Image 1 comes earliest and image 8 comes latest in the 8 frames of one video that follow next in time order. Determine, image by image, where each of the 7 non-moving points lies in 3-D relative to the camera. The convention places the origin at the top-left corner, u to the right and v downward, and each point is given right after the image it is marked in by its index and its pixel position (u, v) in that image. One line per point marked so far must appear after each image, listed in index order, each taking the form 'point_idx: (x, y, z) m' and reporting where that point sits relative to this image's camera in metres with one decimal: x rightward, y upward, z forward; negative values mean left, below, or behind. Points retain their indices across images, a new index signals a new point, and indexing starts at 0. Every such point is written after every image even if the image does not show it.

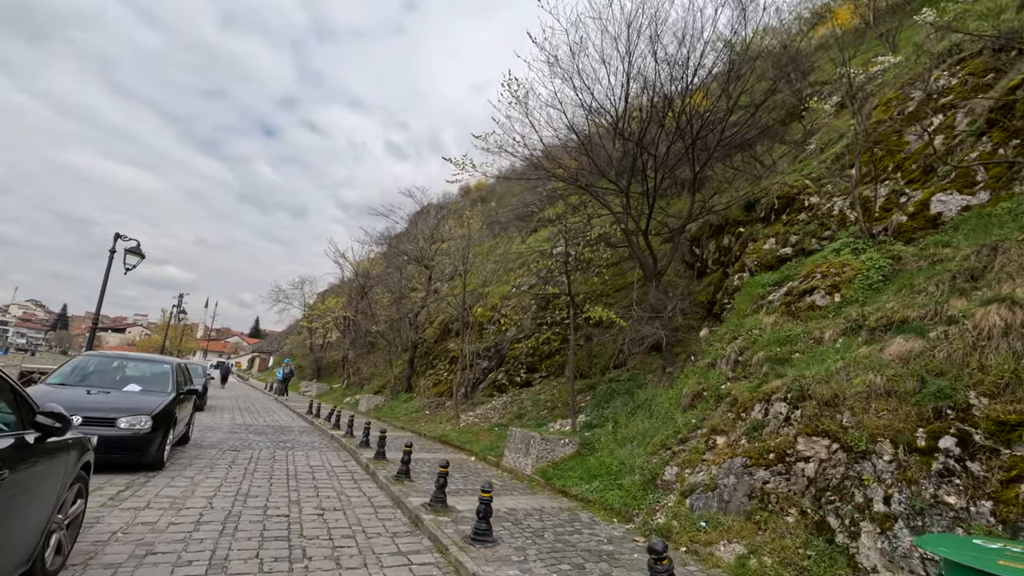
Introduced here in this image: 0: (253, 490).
0: (-3.4, -2.7, +7.0) m
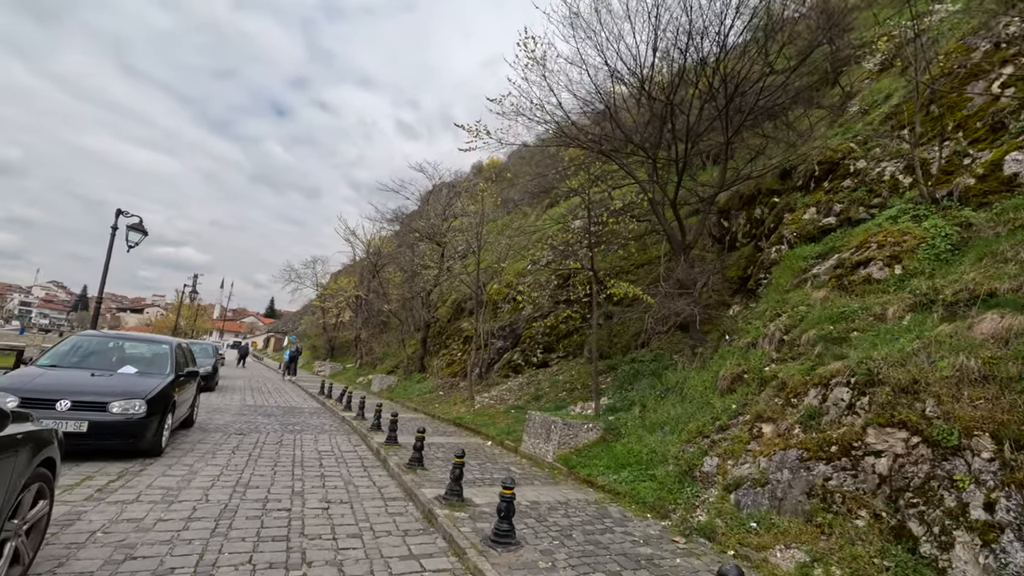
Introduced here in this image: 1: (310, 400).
0: (-3.2, -2.4, +6.5) m
1: (-6.5, -3.6, +16.9) m
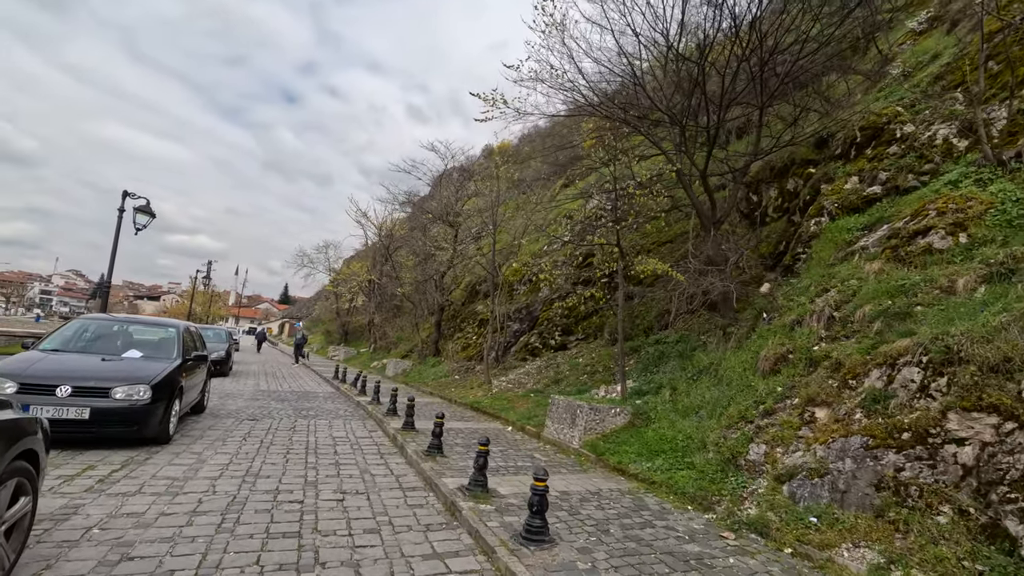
0: (-2.9, -2.1, +6.1) m
1: (-5.9, -3.1, +16.6) m
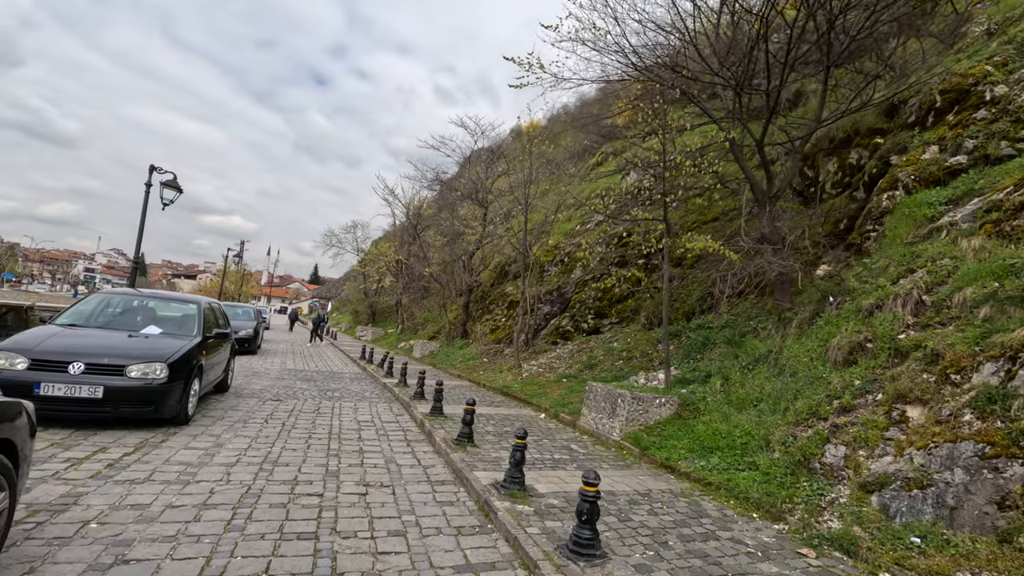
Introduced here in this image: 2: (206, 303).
0: (-2.5, -1.8, +5.7) m
1: (-5.0, -2.4, +16.4) m
2: (-5.1, -0.2, +8.9) m
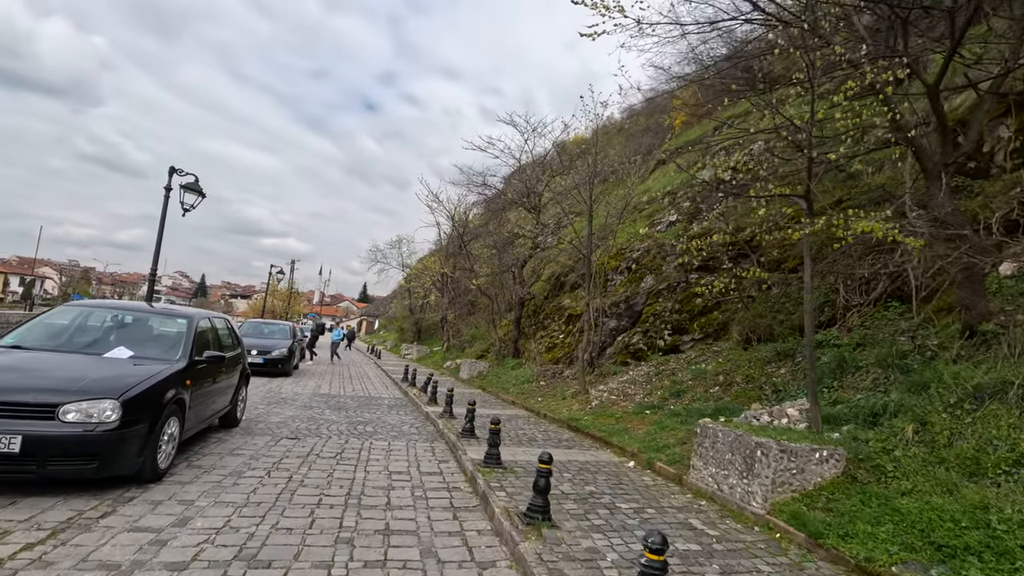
0: (-1.7, -1.8, +3.8) m
1: (-3.3, -2.8, +14.6) m
2: (-4.1, -0.4, +7.2) m
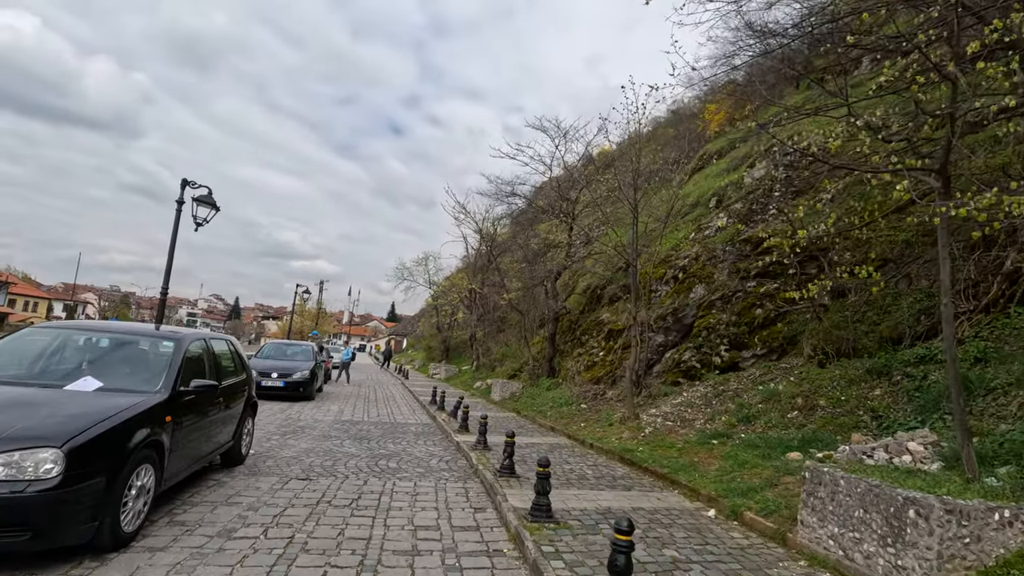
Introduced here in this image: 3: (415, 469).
0: (-1.4, -1.9, +2.7) m
1: (-2.4, -3.2, +13.5) m
2: (-3.6, -0.6, +6.2) m
3: (-1.3, -2.5, +7.4) m
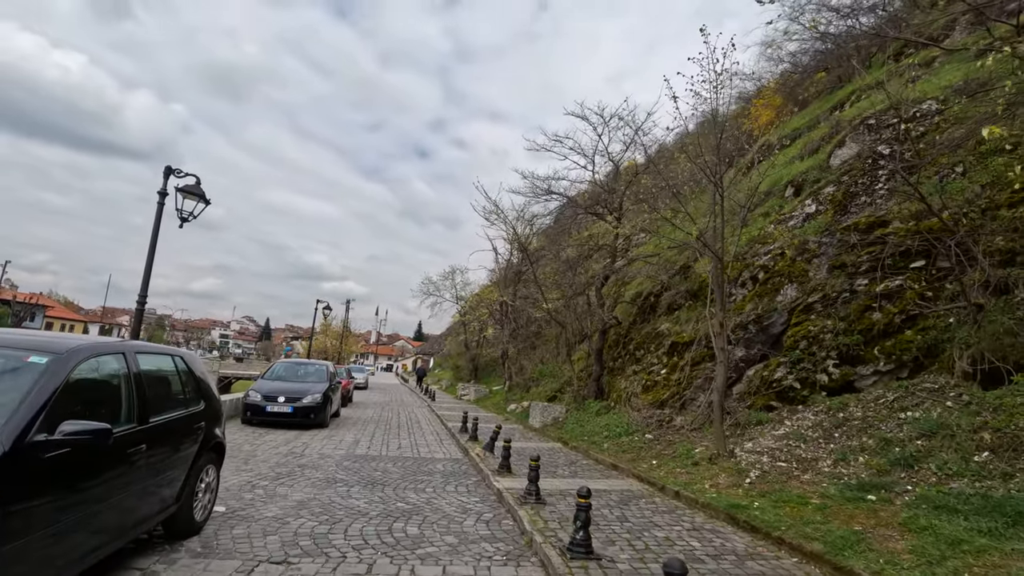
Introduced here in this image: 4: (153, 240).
0: (-0.9, -1.6, +0.5) m
1: (-1.4, -3.3, +11.3) m
2: (-3.0, -0.5, +4.2) m
3: (-0.7, -2.5, +5.2) m
4: (-6.3, +0.9, +9.2) m
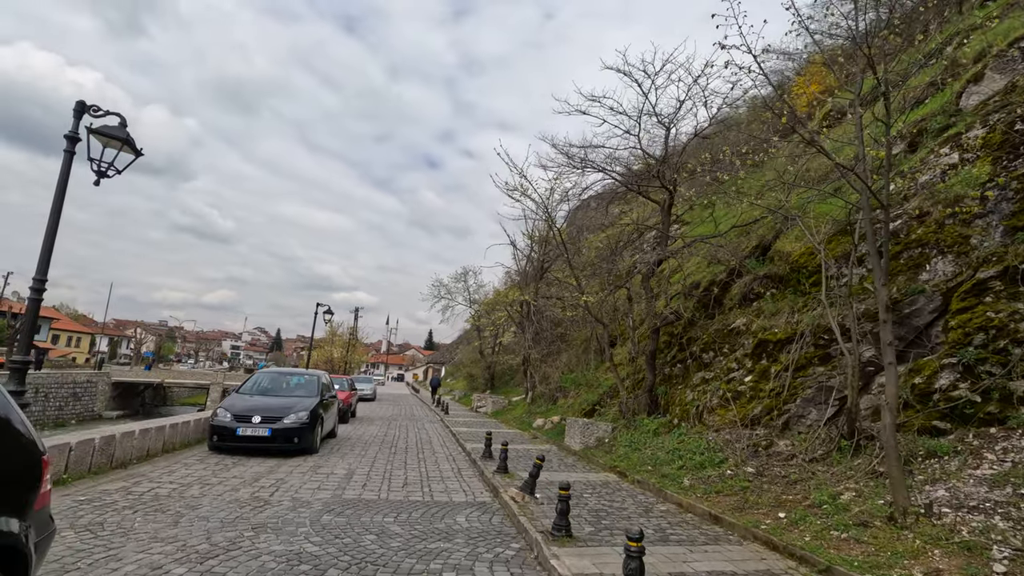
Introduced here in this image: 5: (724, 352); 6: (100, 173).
0: (-0.4, -1.2, -2.3) m
1: (-0.7, -3.1, +8.6) m
2: (-2.5, -0.1, +1.5) m
3: (-0.1, -2.1, +2.4) m
4: (-5.7, +1.1, +6.6) m
5: (+4.2, -1.3, +10.5) m
6: (-5.4, +1.5, +6.9) m
